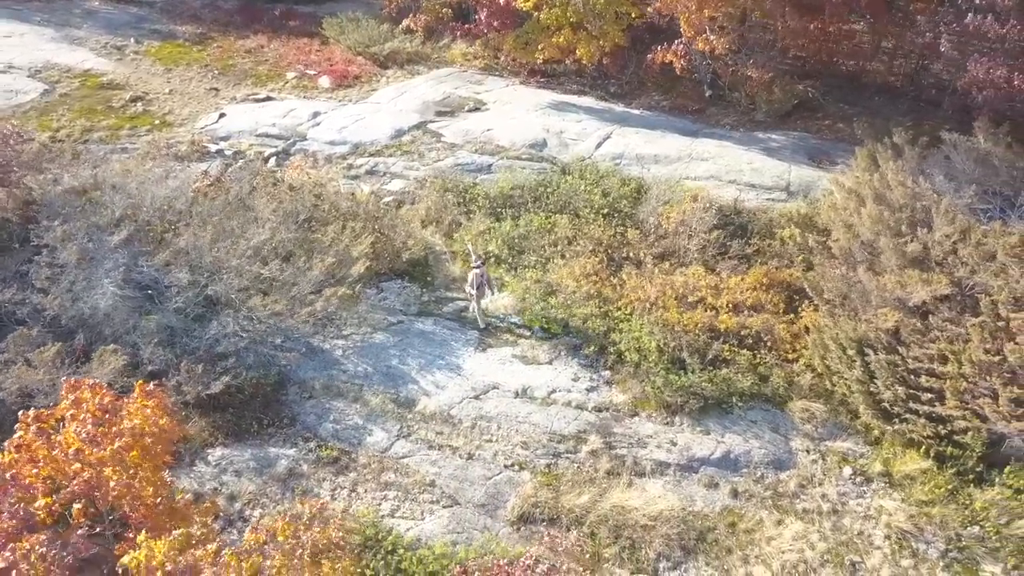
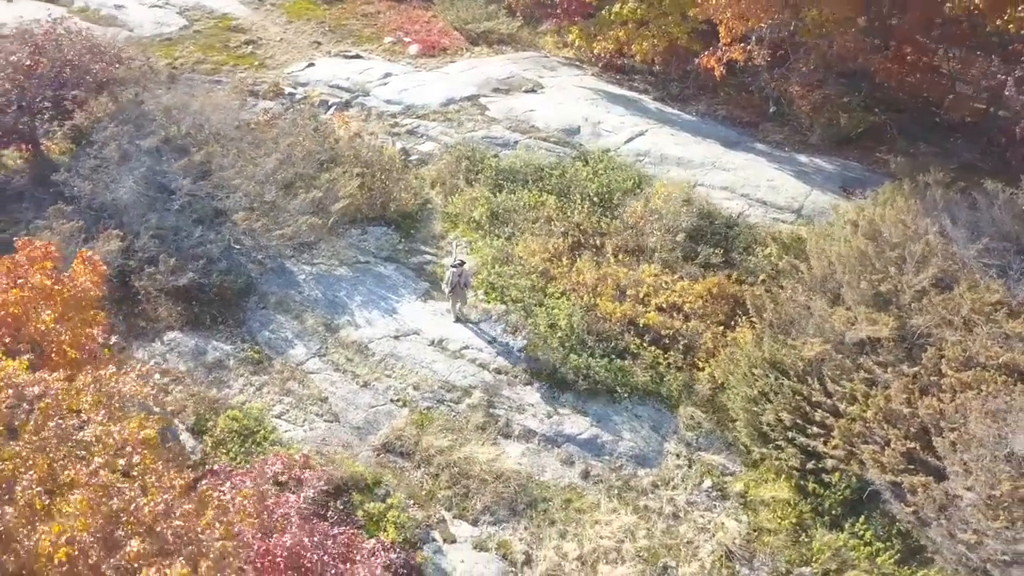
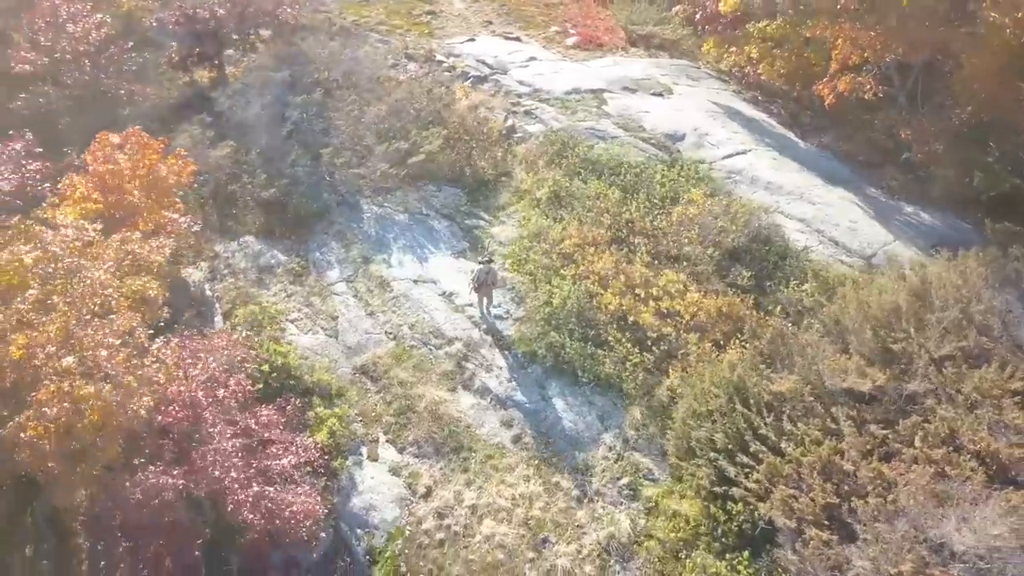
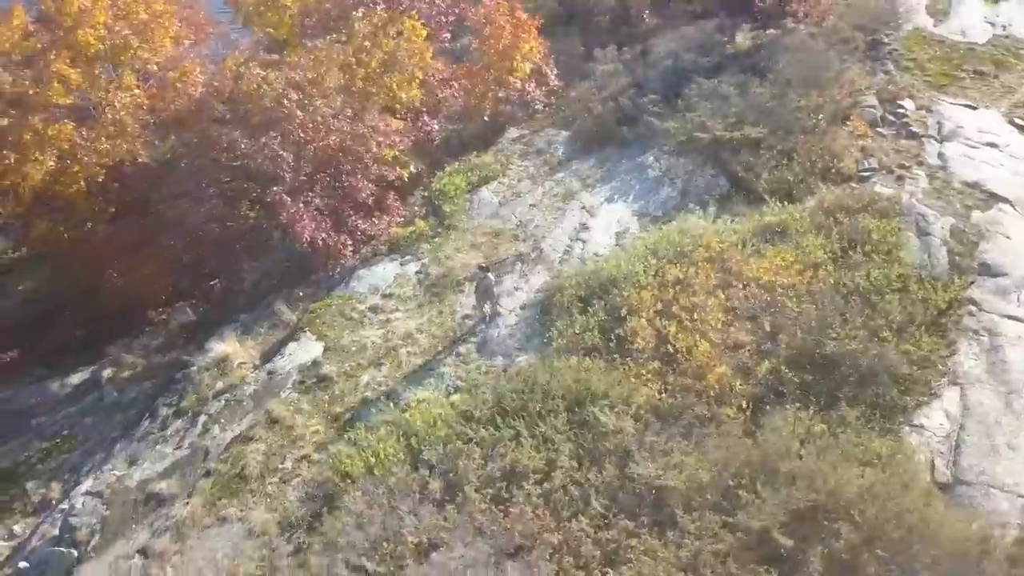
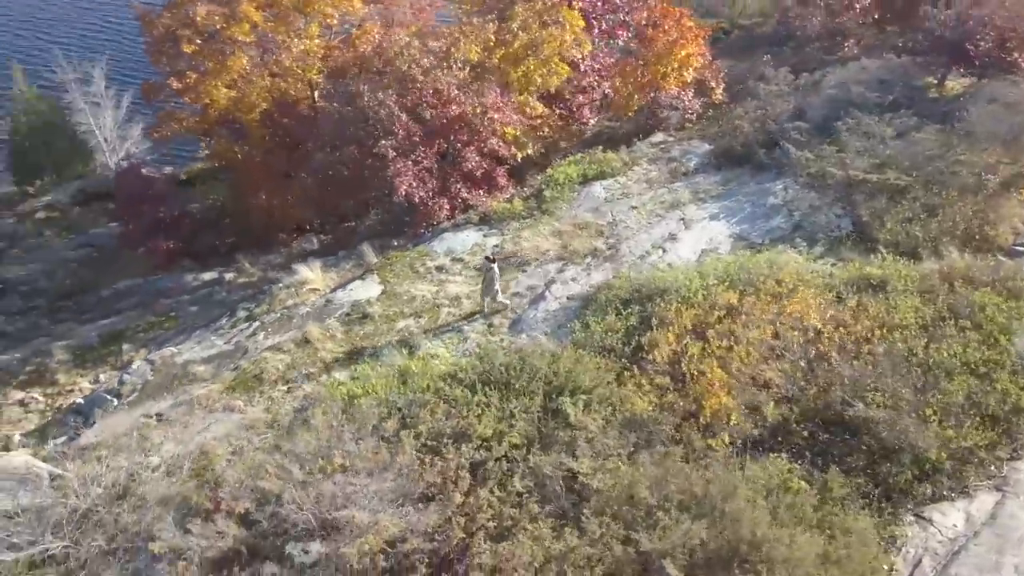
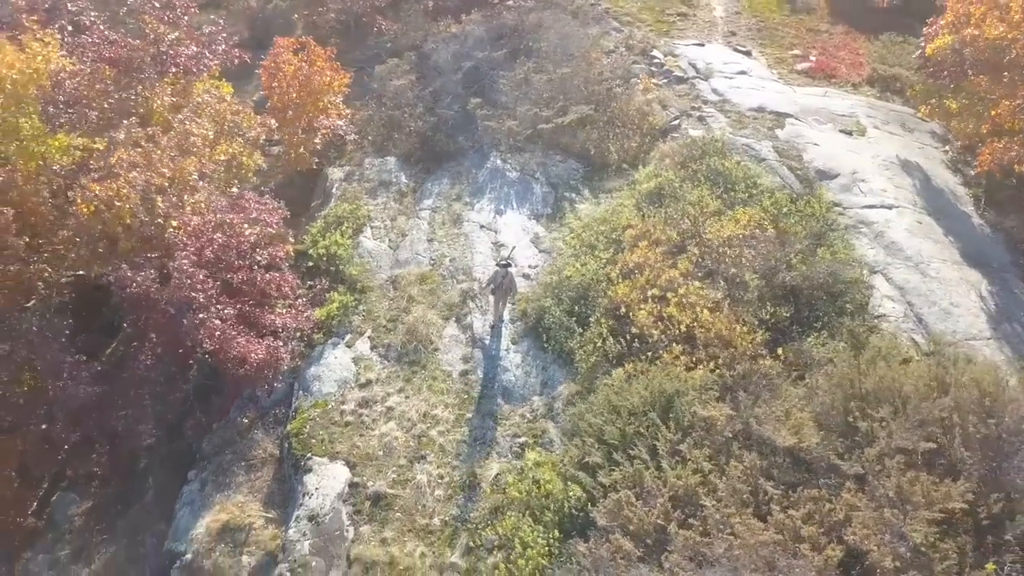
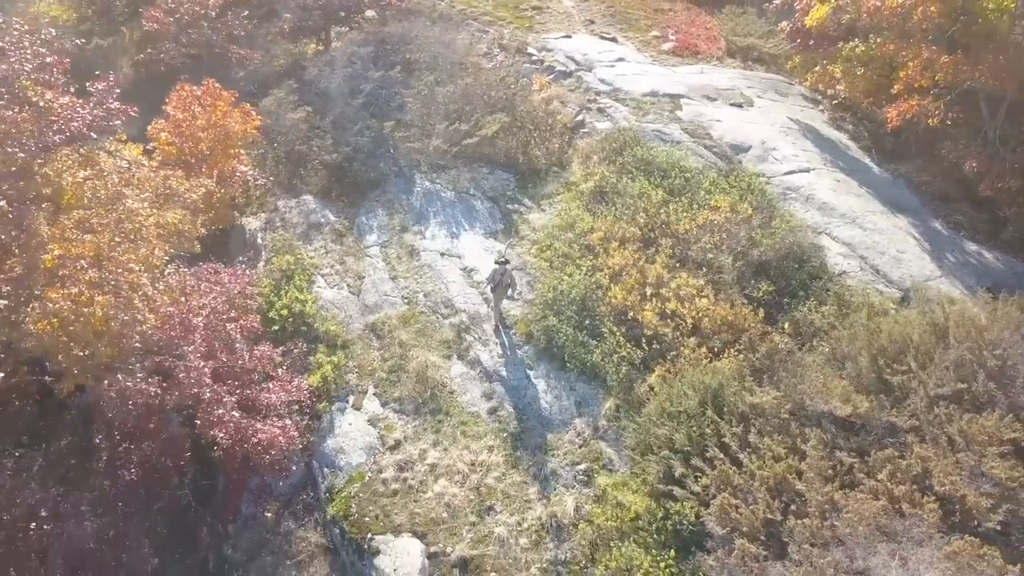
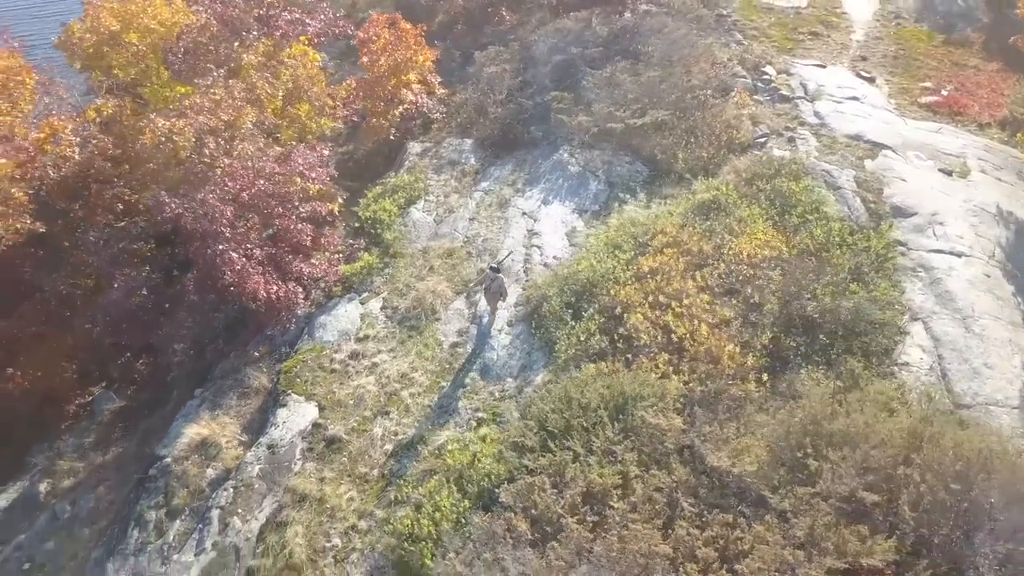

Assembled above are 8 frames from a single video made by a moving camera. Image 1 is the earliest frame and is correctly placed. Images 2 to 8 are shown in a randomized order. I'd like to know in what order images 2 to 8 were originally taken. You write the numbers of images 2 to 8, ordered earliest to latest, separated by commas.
2, 3, 7, 6, 8, 4, 5
